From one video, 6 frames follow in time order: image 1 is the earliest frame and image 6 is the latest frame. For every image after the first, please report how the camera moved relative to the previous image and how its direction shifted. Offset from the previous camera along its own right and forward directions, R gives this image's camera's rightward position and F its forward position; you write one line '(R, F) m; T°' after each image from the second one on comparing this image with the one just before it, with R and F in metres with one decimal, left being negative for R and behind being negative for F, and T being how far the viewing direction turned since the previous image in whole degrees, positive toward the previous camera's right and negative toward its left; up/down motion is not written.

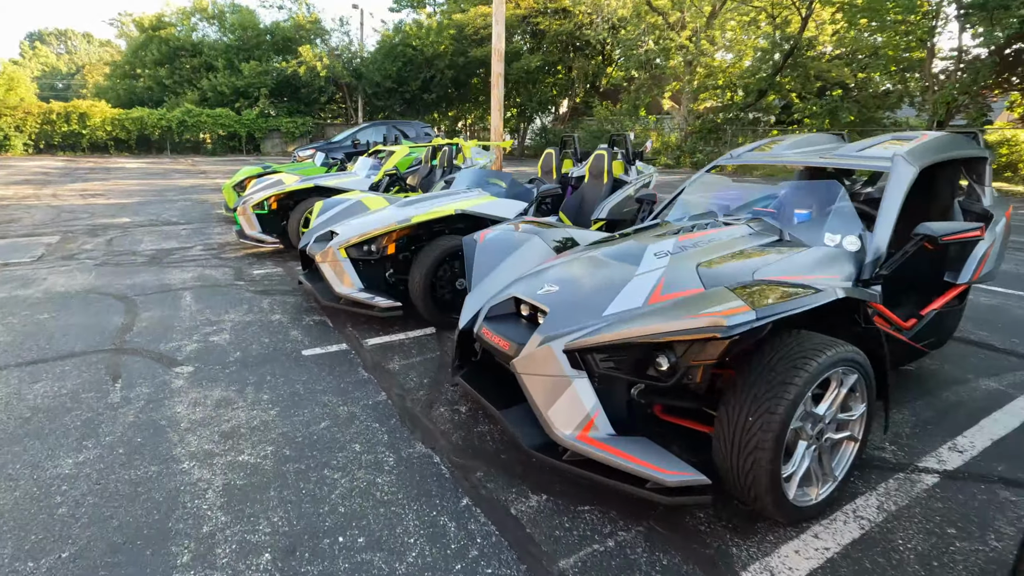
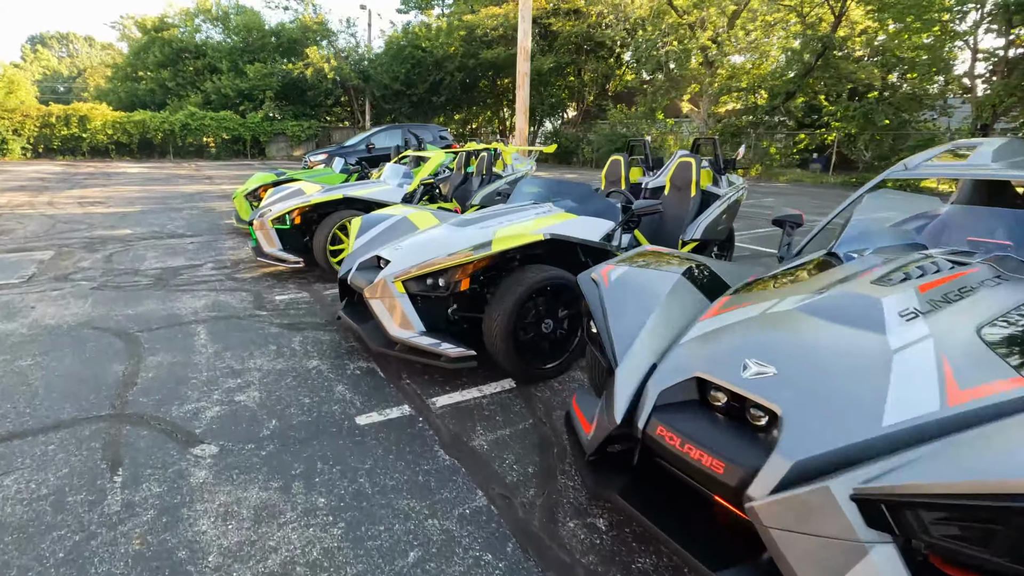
(-0.6, +0.8) m; 0°
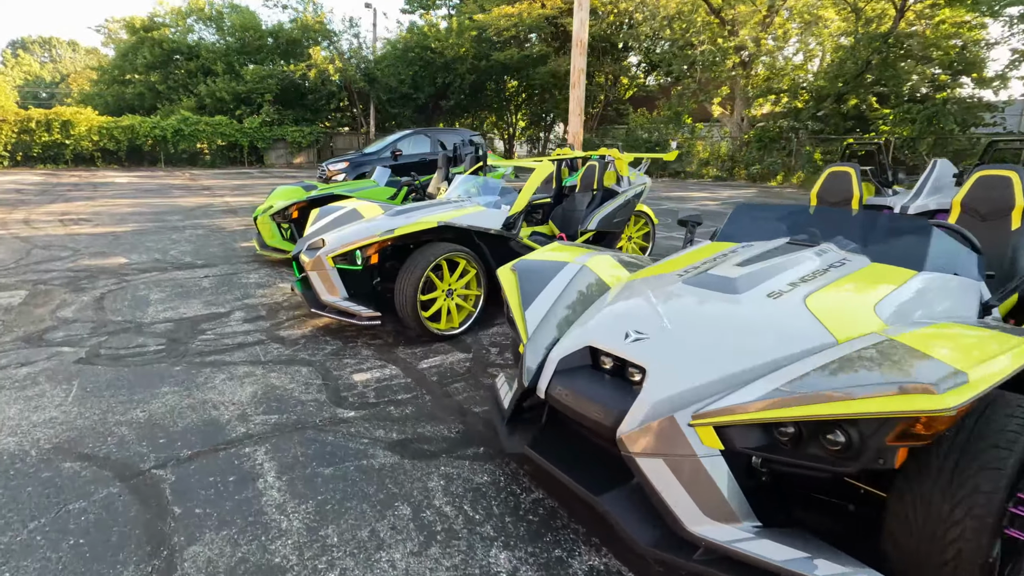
(-1.3, +1.6) m; +1°
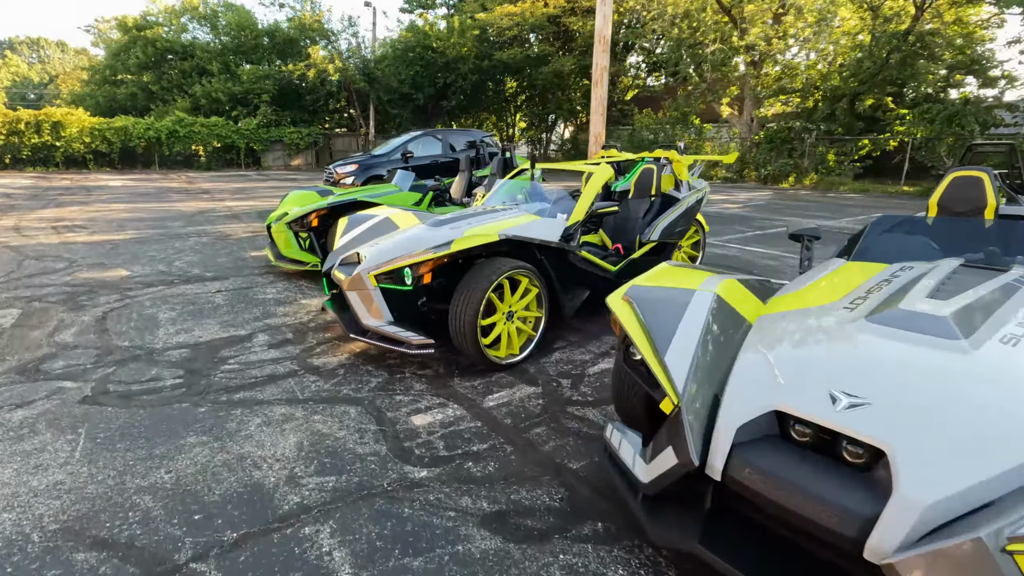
(-0.5, +0.5) m; +1°
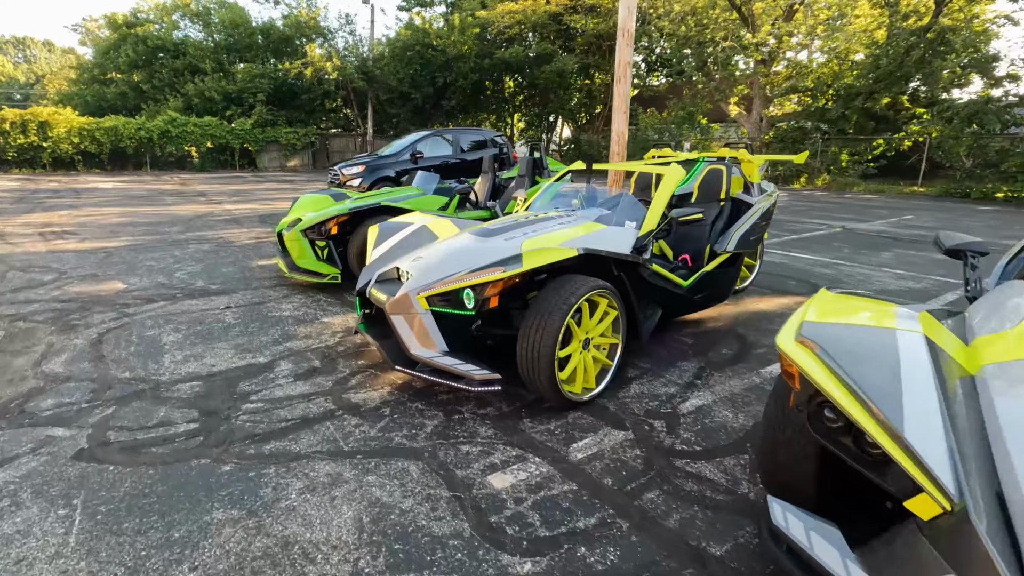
(-0.5, +0.6) m; +1°
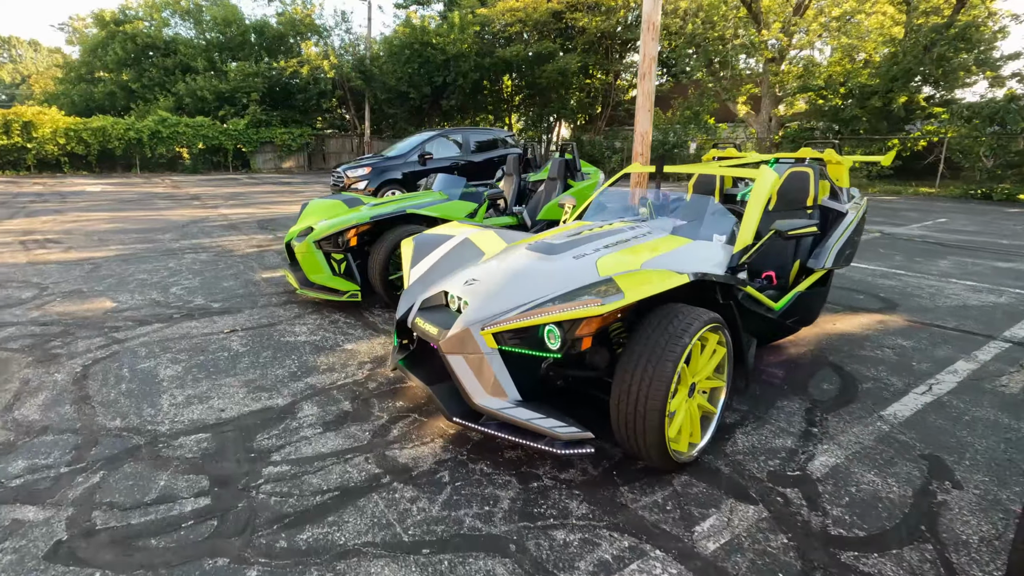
(-0.4, +0.6) m; +1°
